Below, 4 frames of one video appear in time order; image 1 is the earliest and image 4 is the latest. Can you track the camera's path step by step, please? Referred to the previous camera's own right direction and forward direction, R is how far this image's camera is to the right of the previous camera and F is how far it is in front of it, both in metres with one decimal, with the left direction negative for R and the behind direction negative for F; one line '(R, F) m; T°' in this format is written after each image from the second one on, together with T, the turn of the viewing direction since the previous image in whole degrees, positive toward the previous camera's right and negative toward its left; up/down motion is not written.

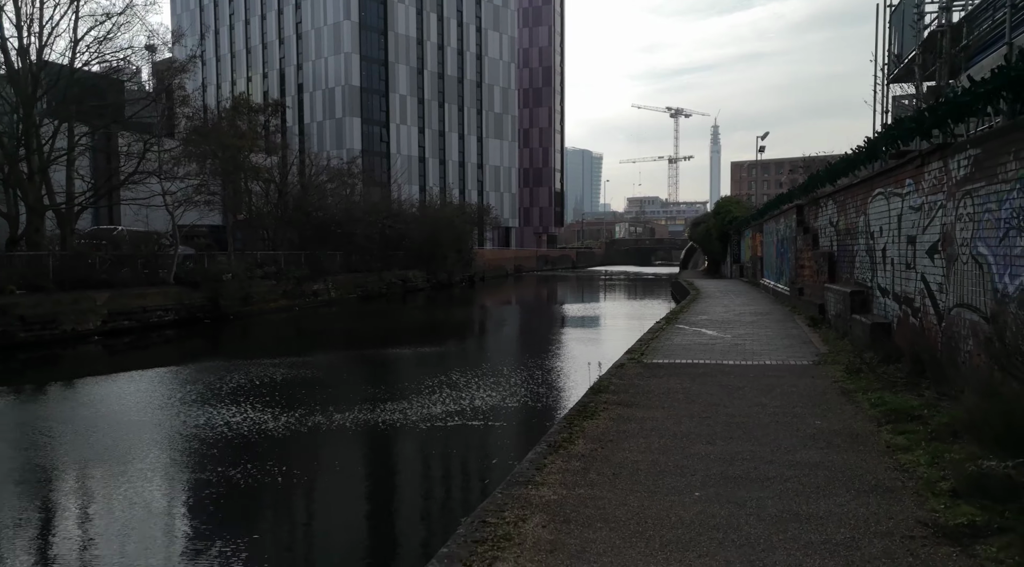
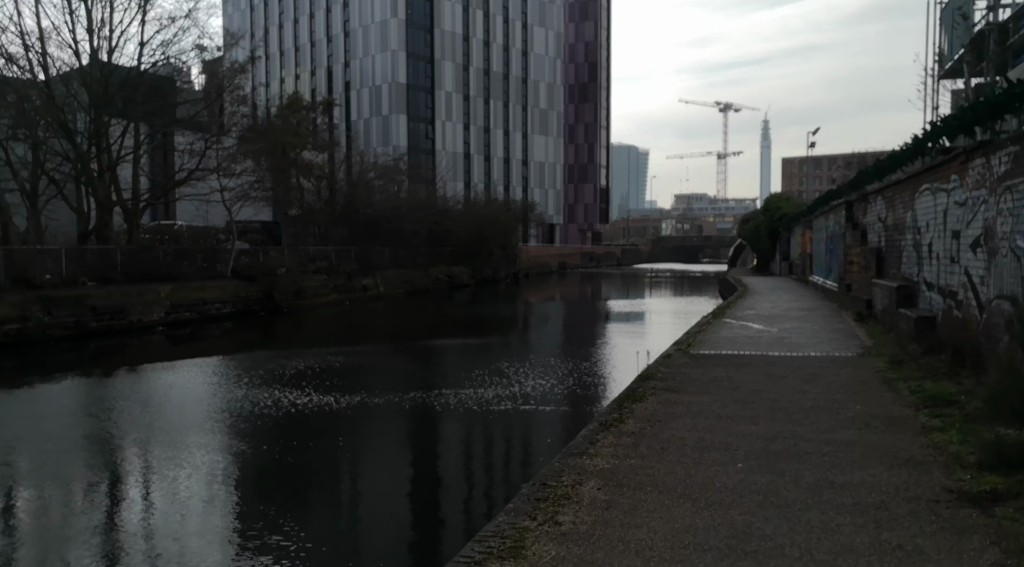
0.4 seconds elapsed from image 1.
(-0.1, -0.5) m; -3°
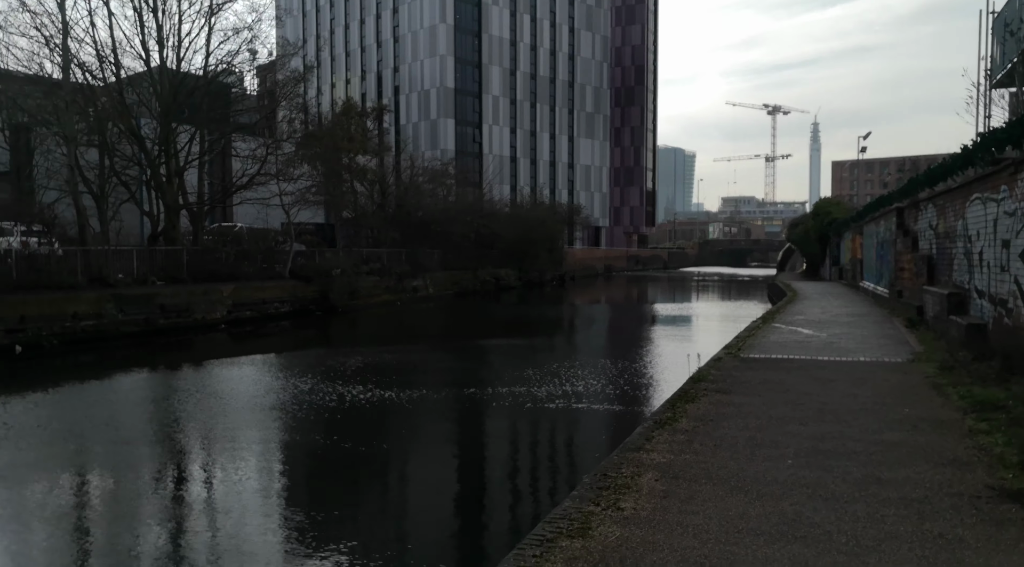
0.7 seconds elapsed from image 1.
(-0.1, -0.4) m; -3°
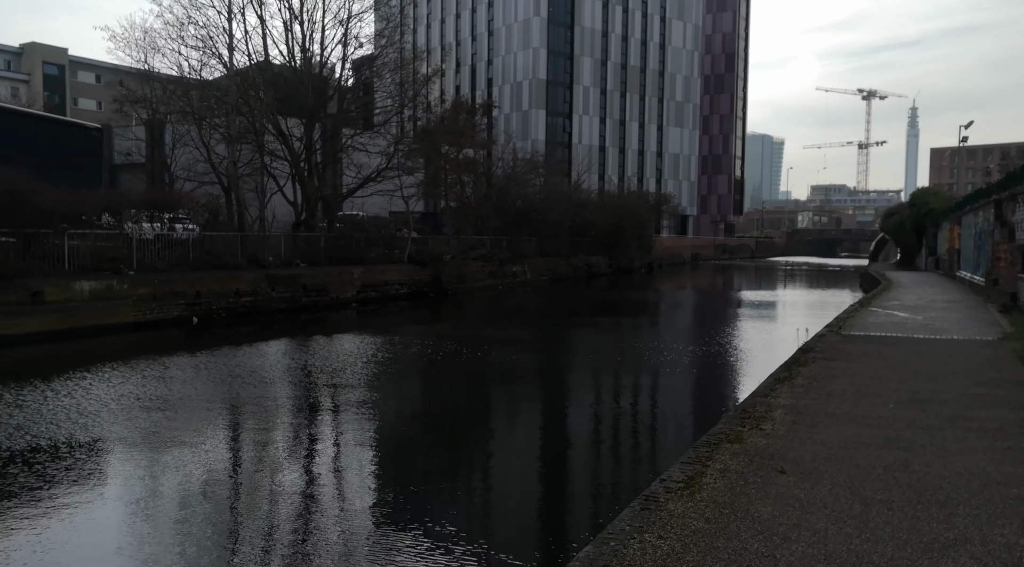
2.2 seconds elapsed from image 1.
(-0.6, -1.8) m; -5°
